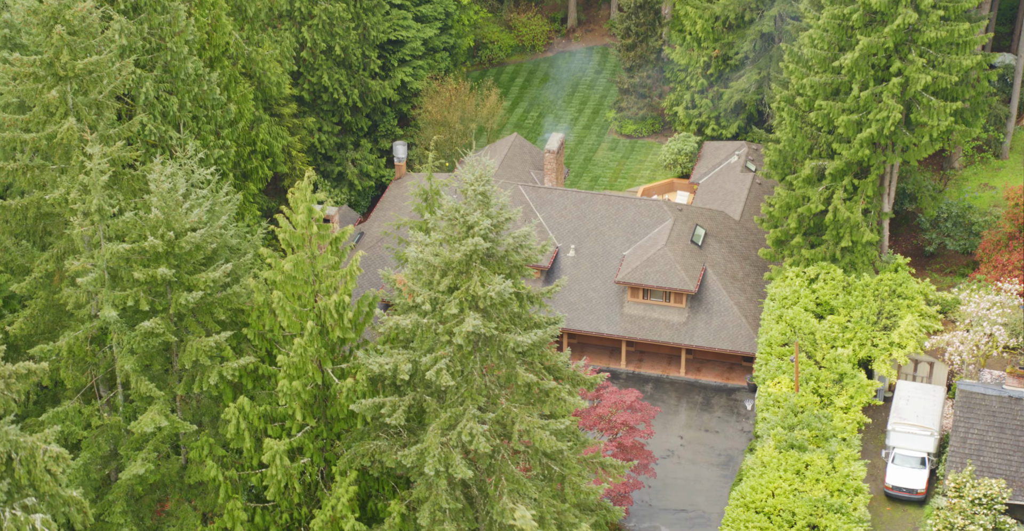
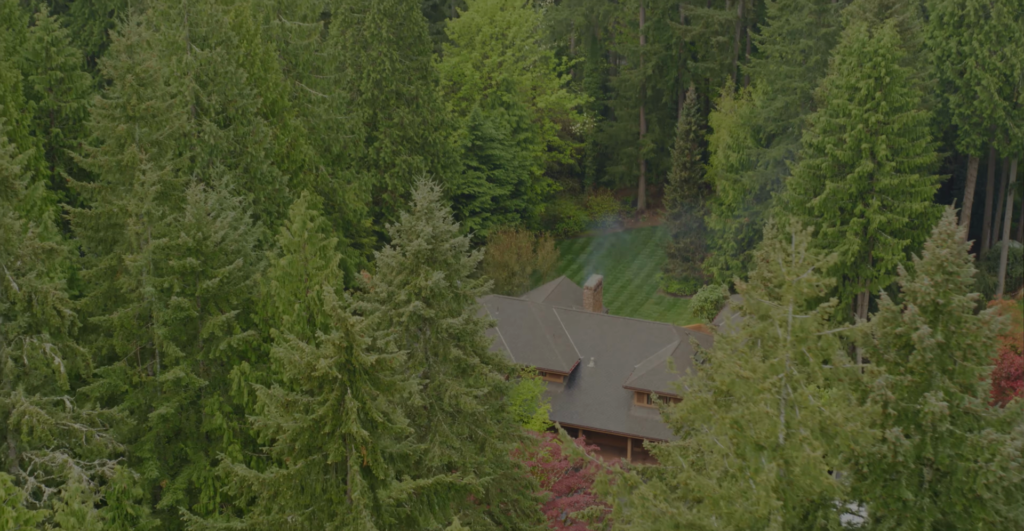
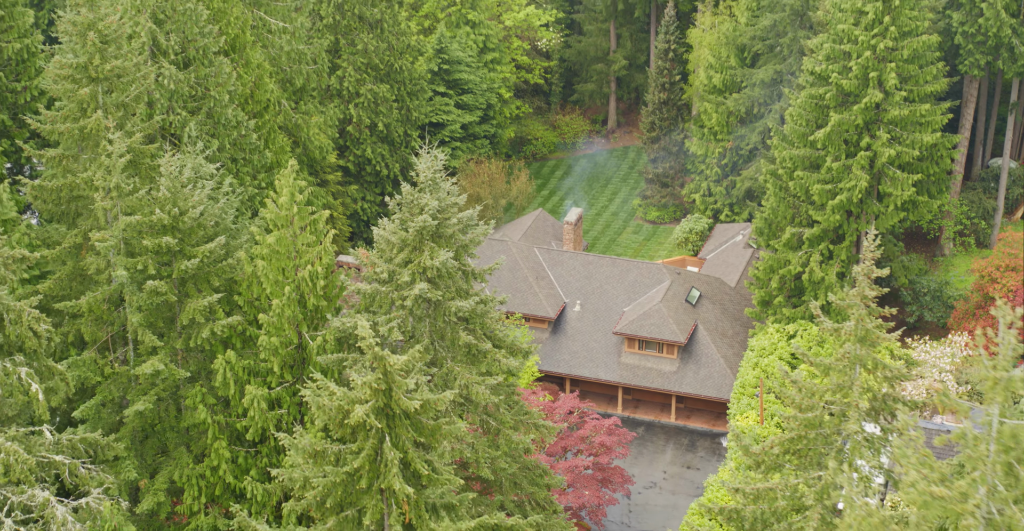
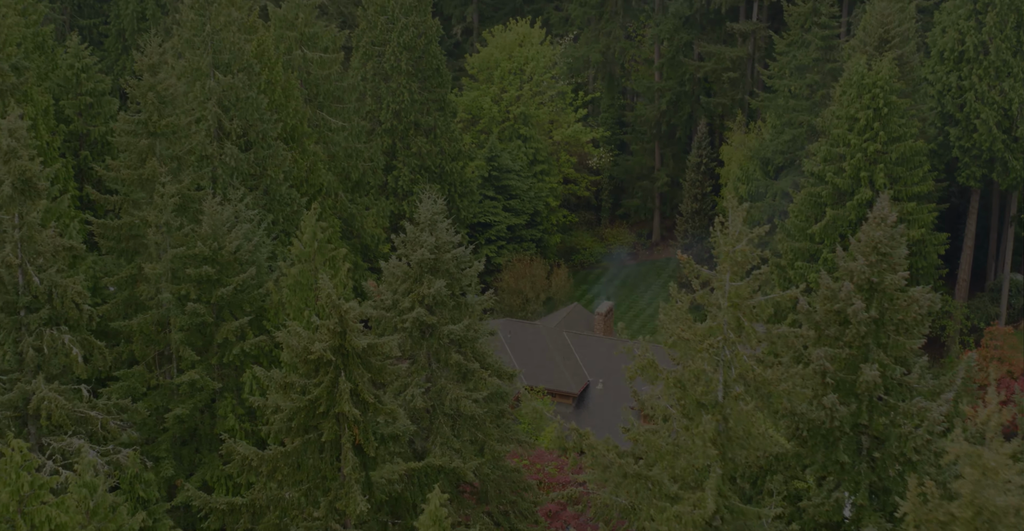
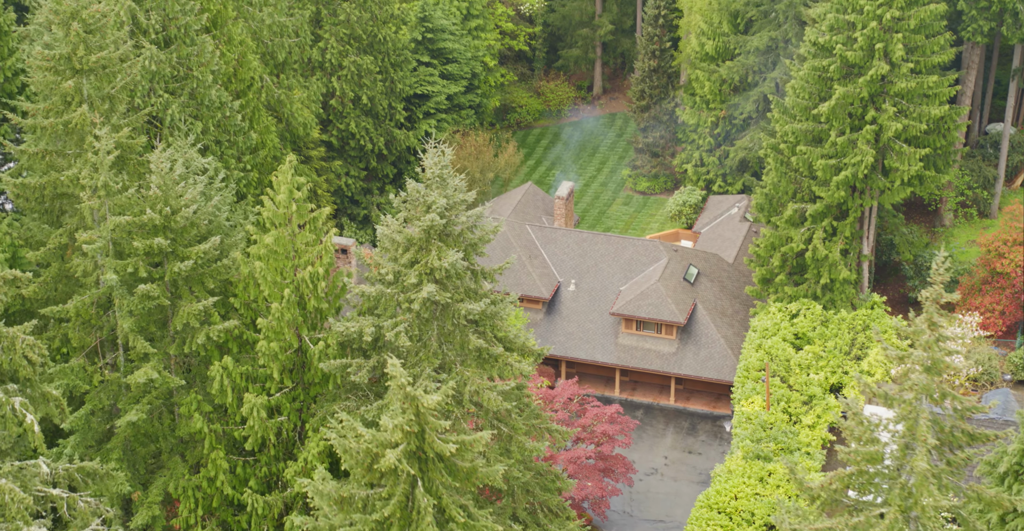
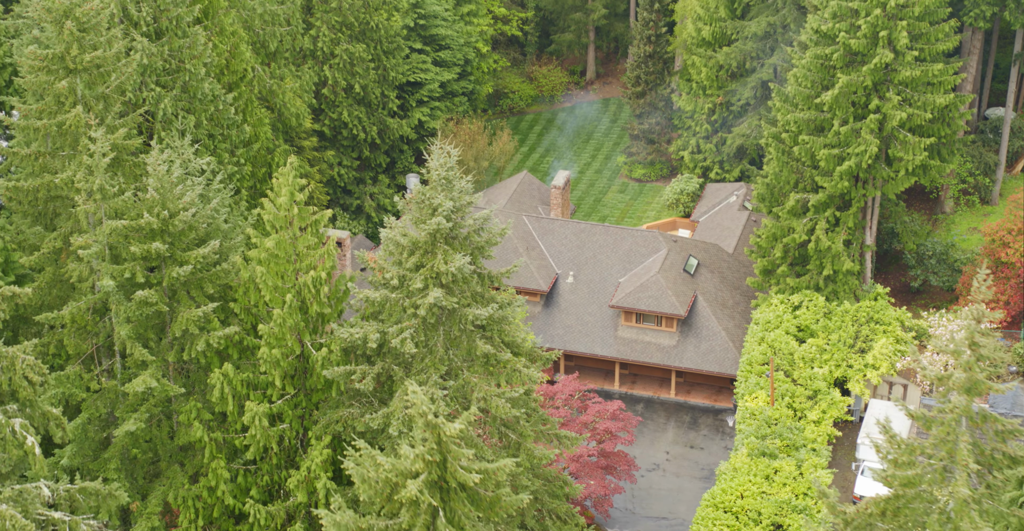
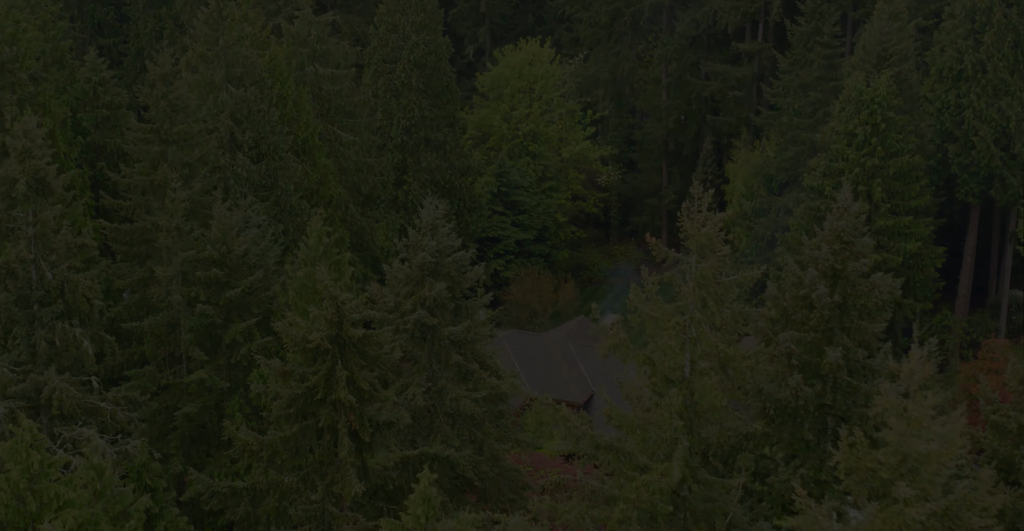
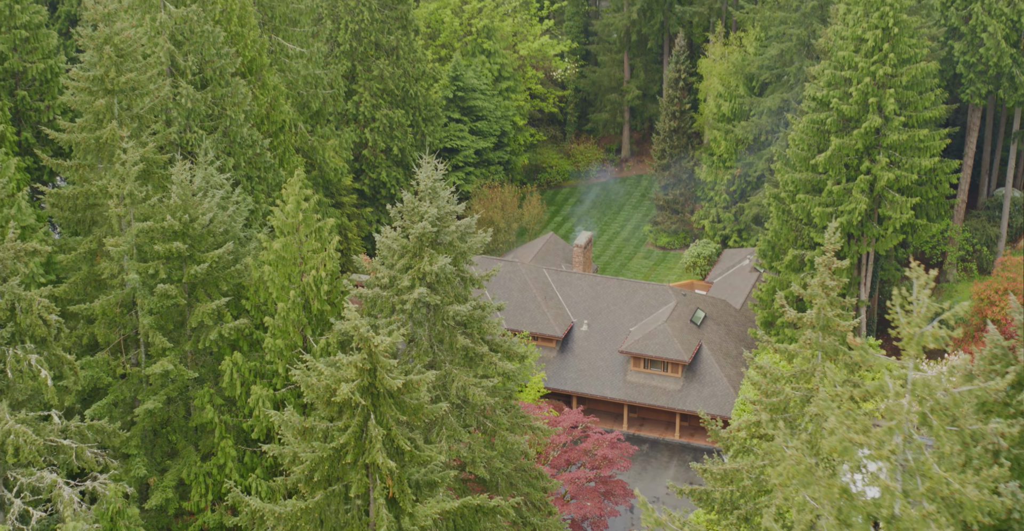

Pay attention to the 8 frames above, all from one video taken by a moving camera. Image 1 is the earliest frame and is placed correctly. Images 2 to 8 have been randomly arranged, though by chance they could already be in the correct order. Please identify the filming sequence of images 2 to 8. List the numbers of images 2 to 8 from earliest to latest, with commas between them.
6, 5, 3, 8, 2, 4, 7
